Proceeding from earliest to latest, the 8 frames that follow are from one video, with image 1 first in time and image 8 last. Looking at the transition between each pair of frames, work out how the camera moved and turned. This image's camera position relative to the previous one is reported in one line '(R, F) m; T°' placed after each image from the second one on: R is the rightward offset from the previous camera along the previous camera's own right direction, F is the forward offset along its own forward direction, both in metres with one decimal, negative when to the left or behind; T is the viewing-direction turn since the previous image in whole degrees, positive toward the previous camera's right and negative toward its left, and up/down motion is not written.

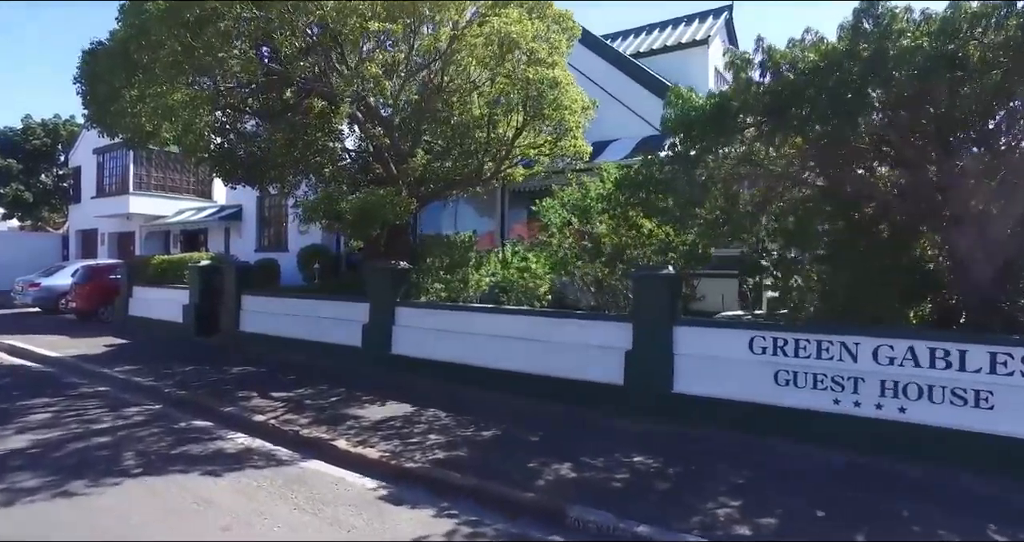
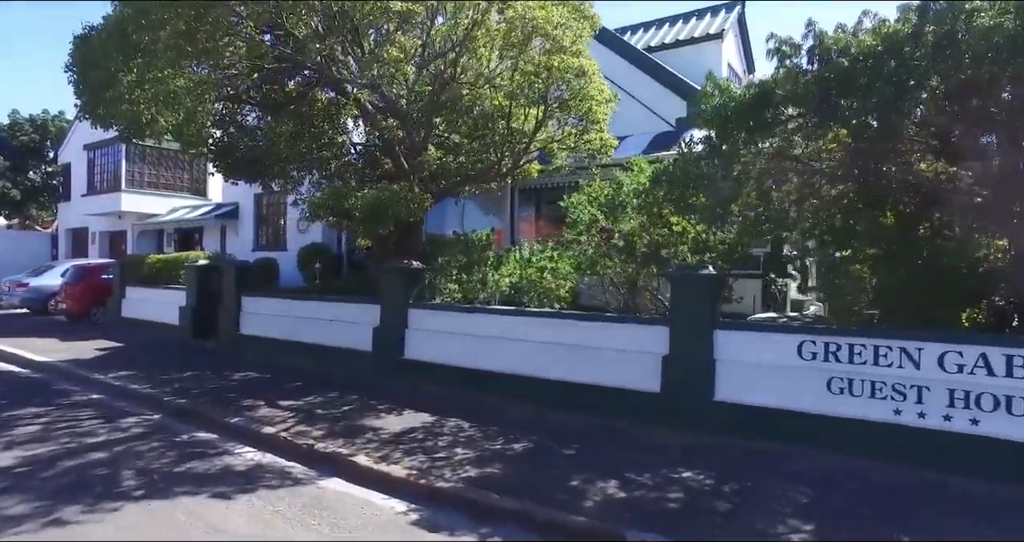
(-0.6, +0.6) m; +1°
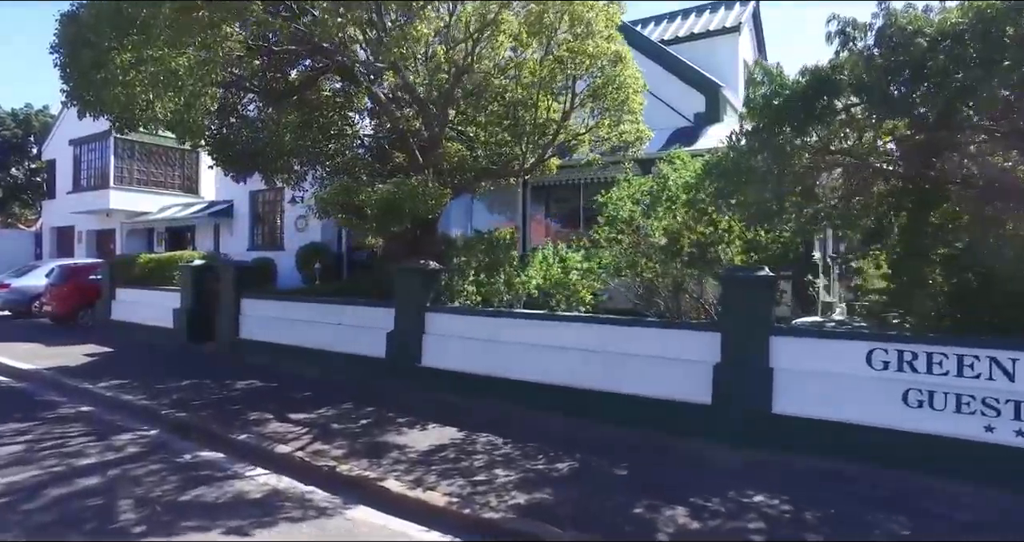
(-0.8, +0.7) m; +1°
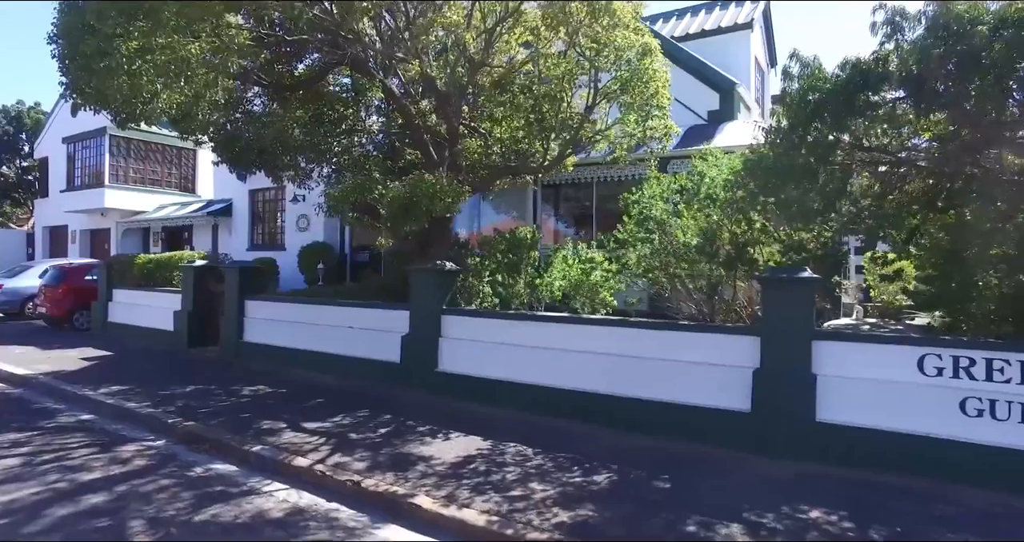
(-0.6, +0.4) m; +1°
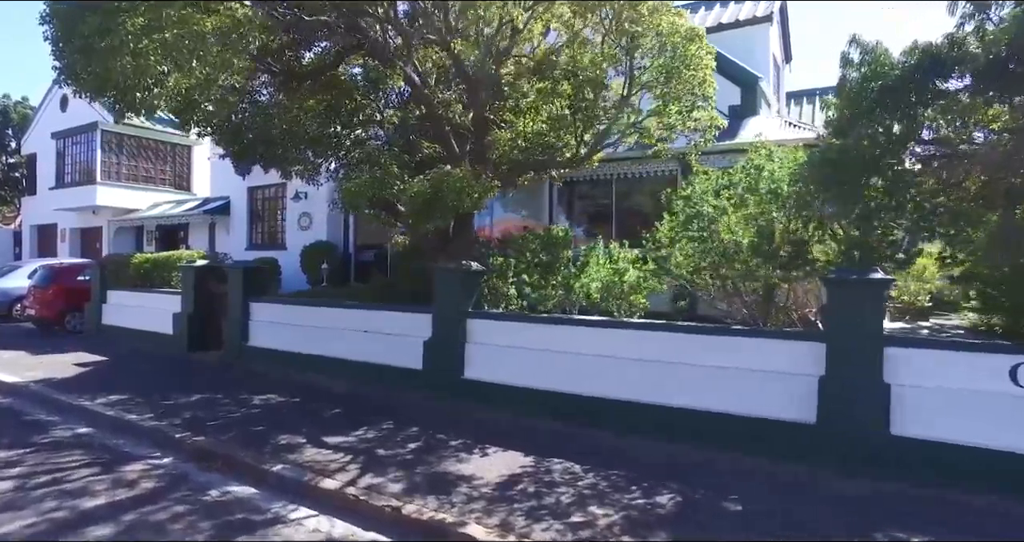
(-0.8, +0.6) m; +1°
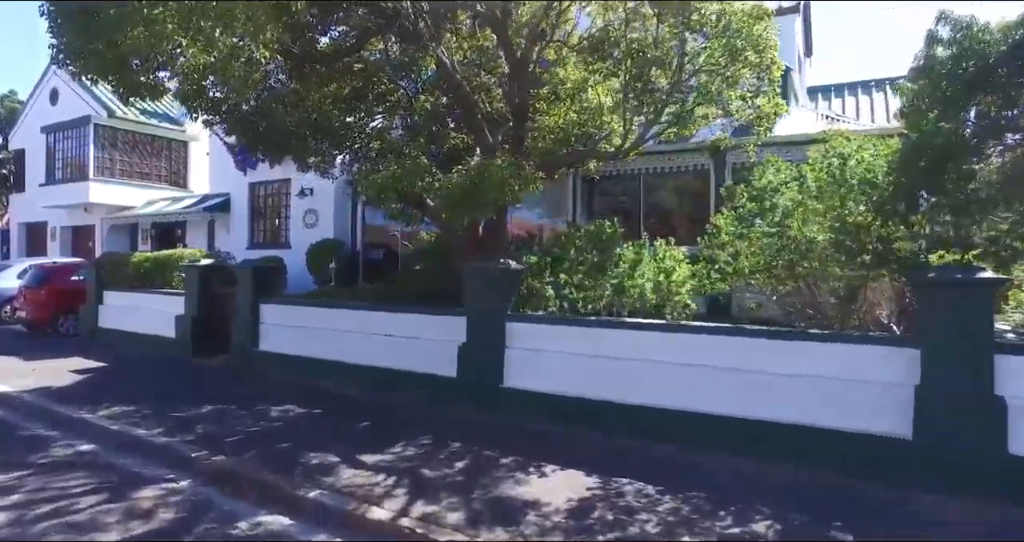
(-1.0, +0.8) m; +1°
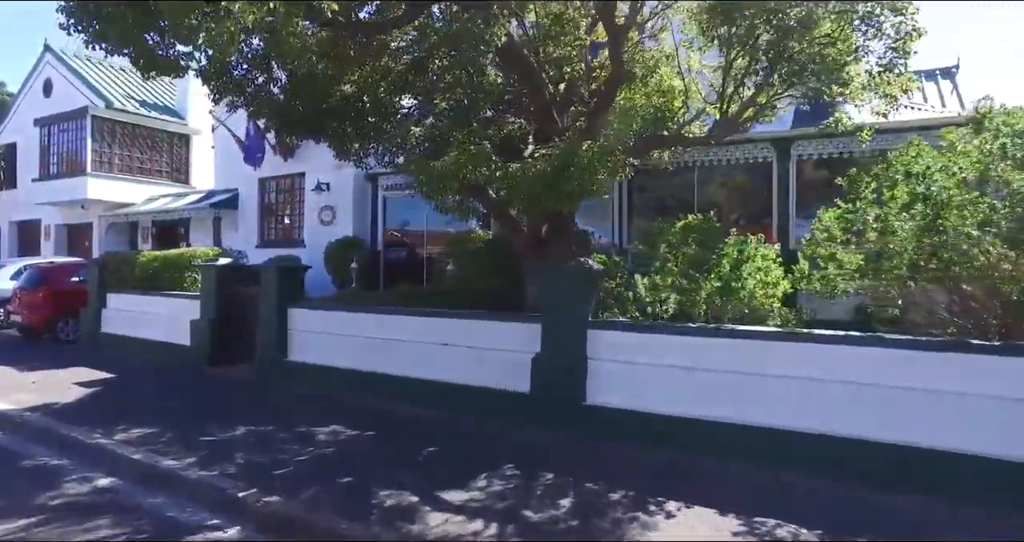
(-1.5, +1.1) m; +1°
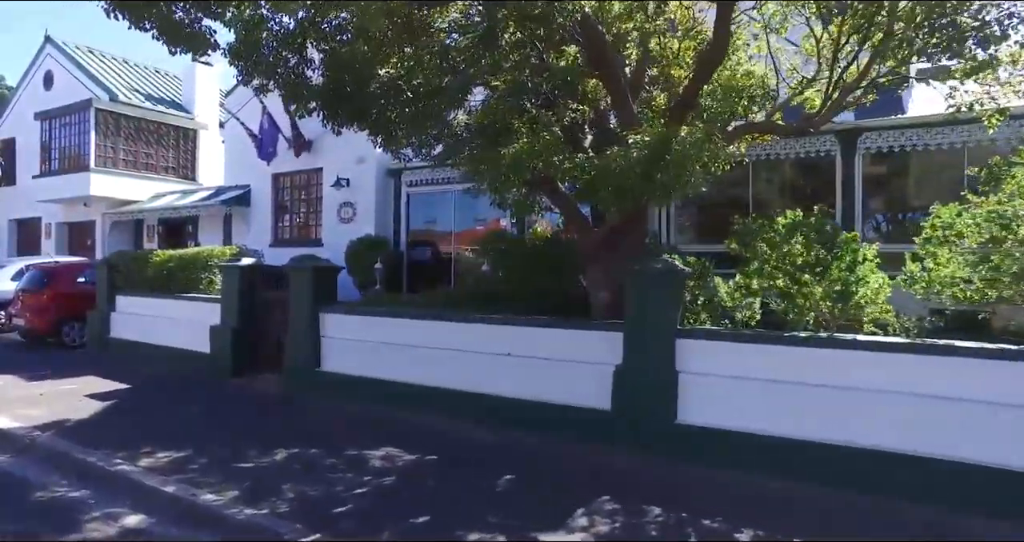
(-1.2, +0.9) m; 0°
